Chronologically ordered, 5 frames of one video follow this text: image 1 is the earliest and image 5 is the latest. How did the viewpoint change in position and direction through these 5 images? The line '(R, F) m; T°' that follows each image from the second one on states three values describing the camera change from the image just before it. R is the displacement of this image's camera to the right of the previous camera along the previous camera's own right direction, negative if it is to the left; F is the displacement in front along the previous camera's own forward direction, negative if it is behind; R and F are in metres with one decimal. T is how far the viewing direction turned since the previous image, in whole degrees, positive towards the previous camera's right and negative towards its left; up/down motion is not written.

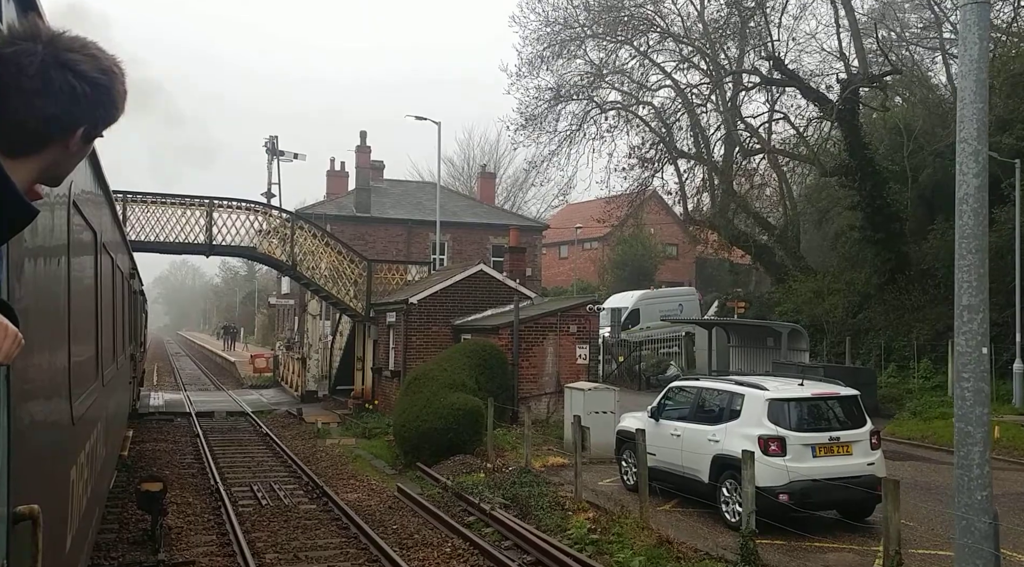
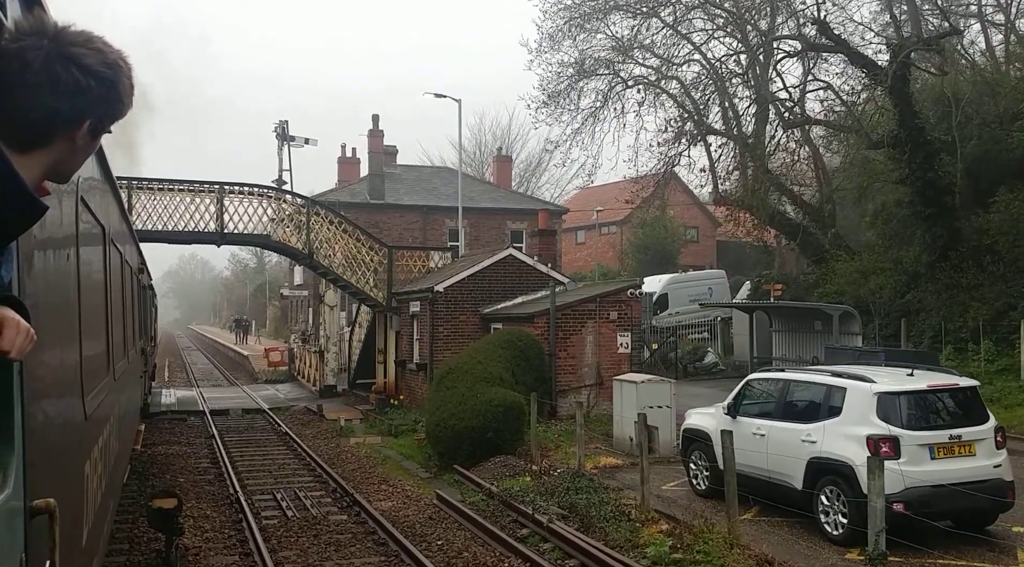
(-0.5, +1.2) m; -1°
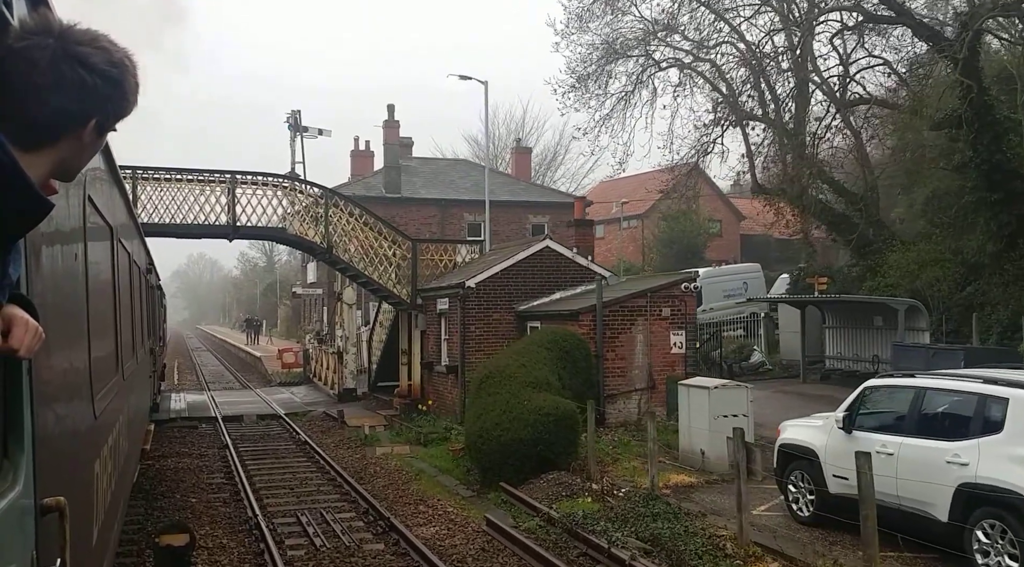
(-0.6, +1.4) m; -1°
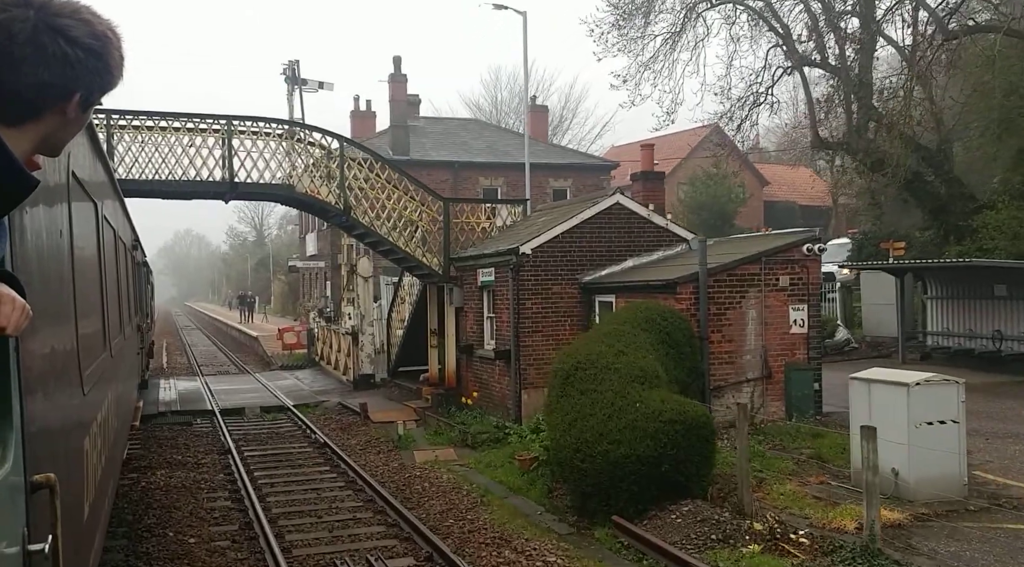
(-1.2, +3.0) m; +1°
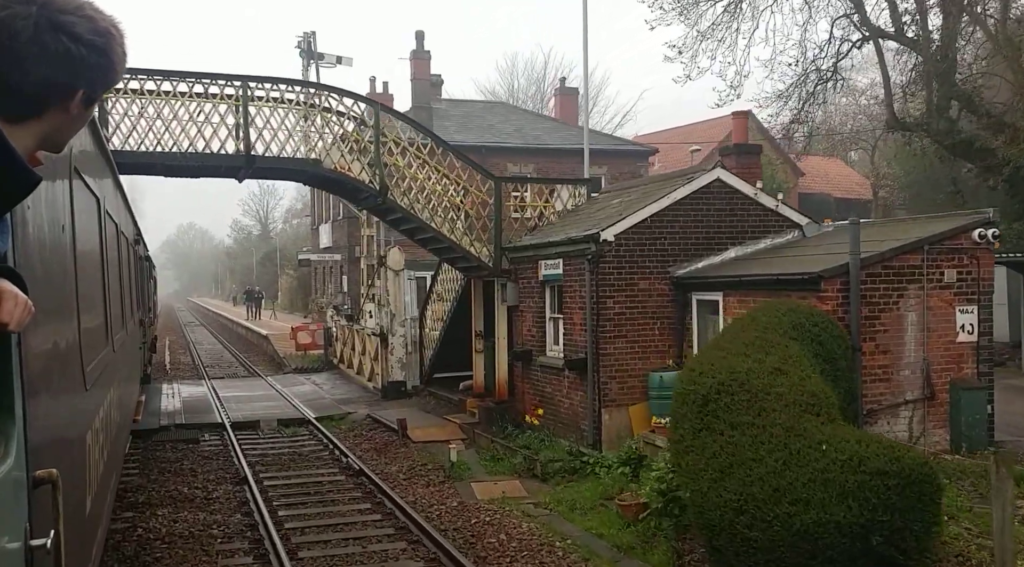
(-1.0, +2.3) m; 0°
